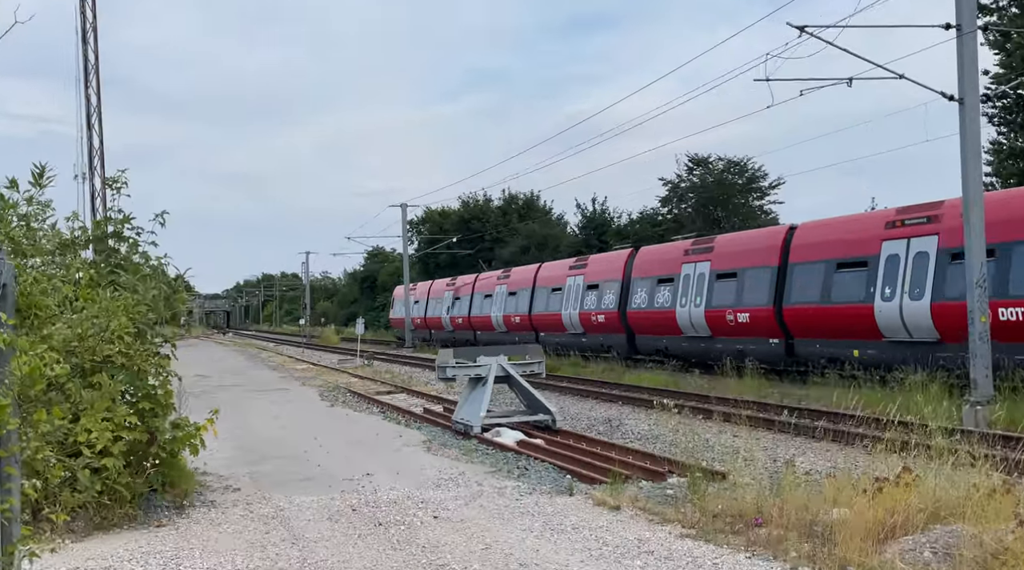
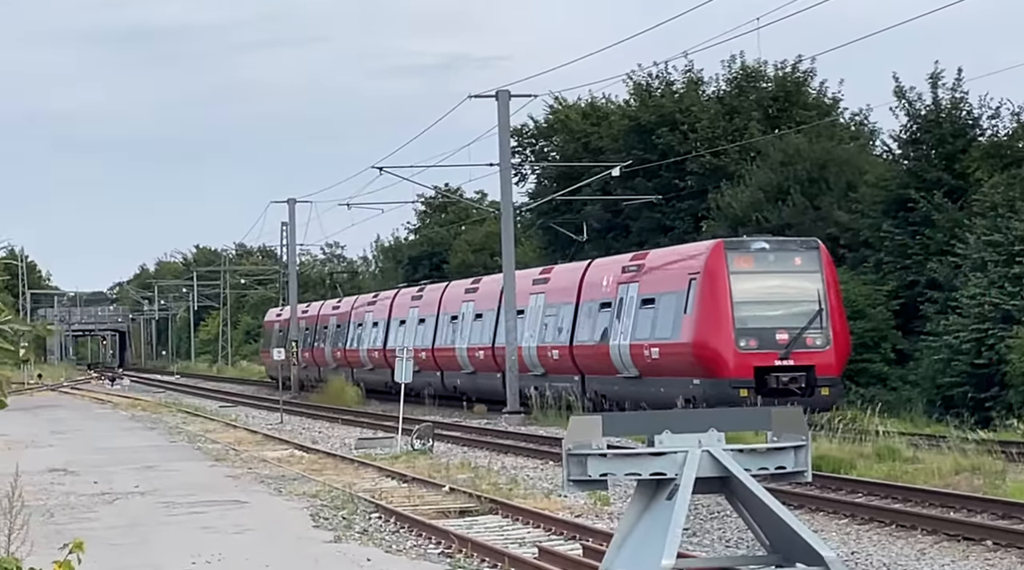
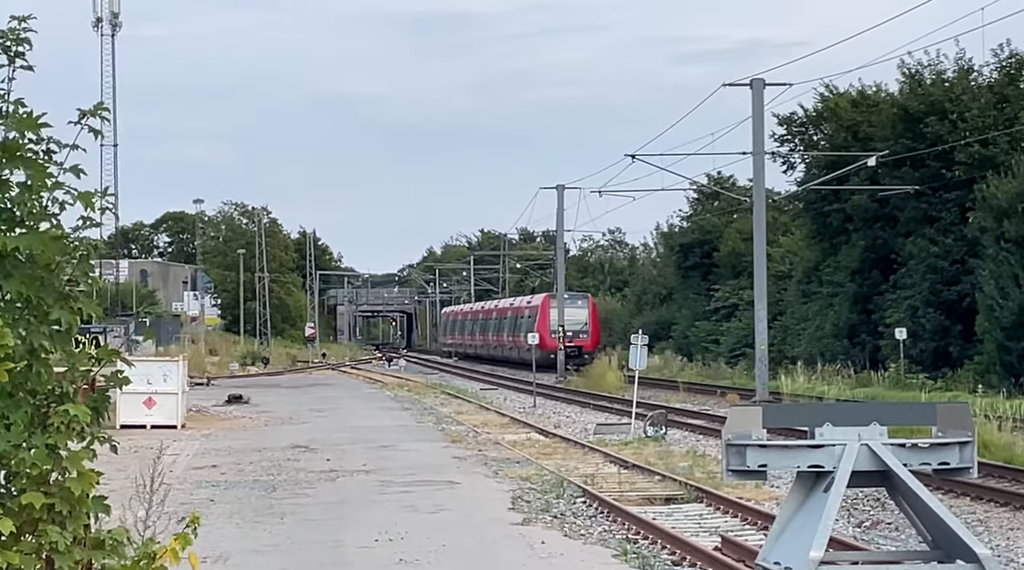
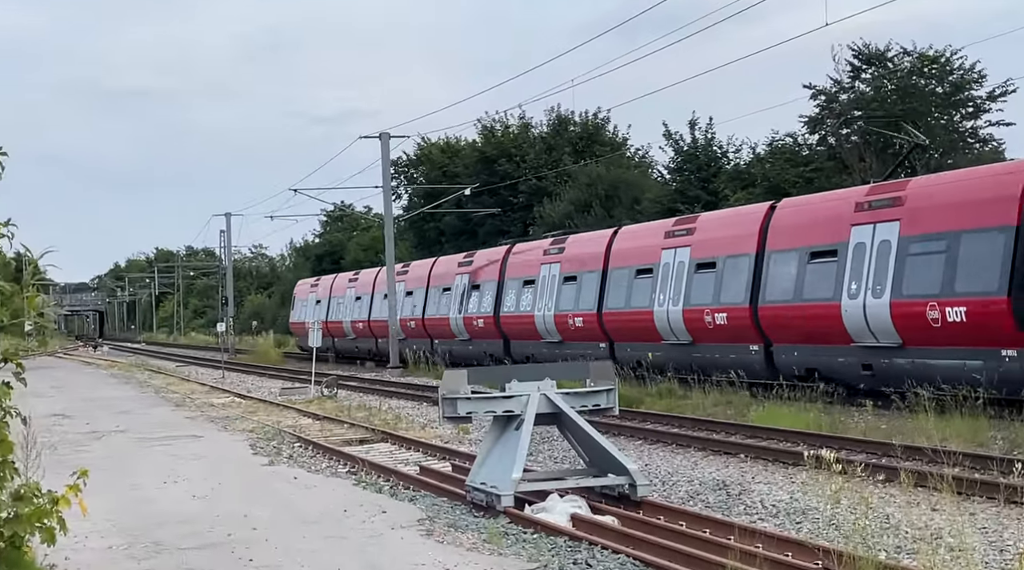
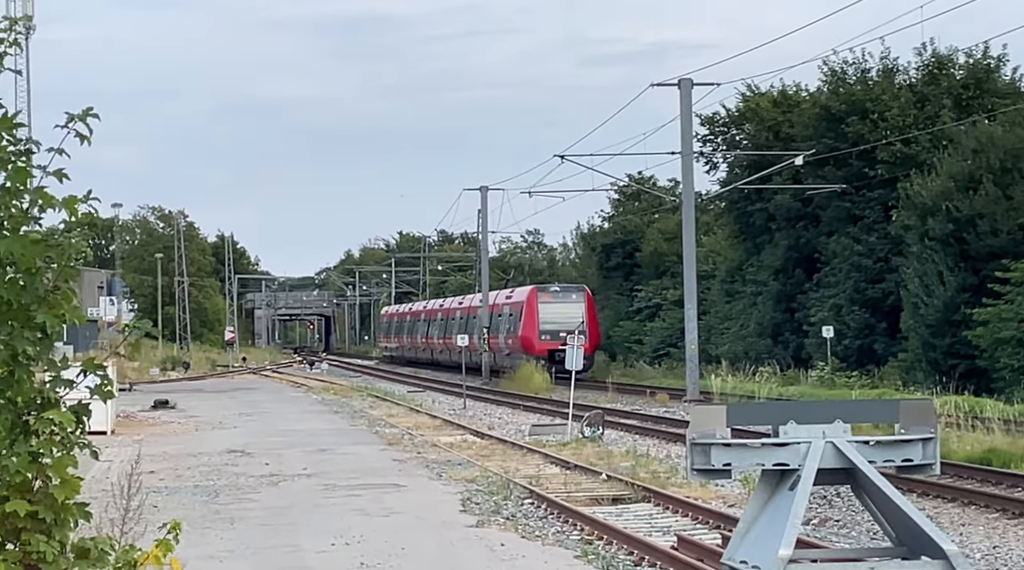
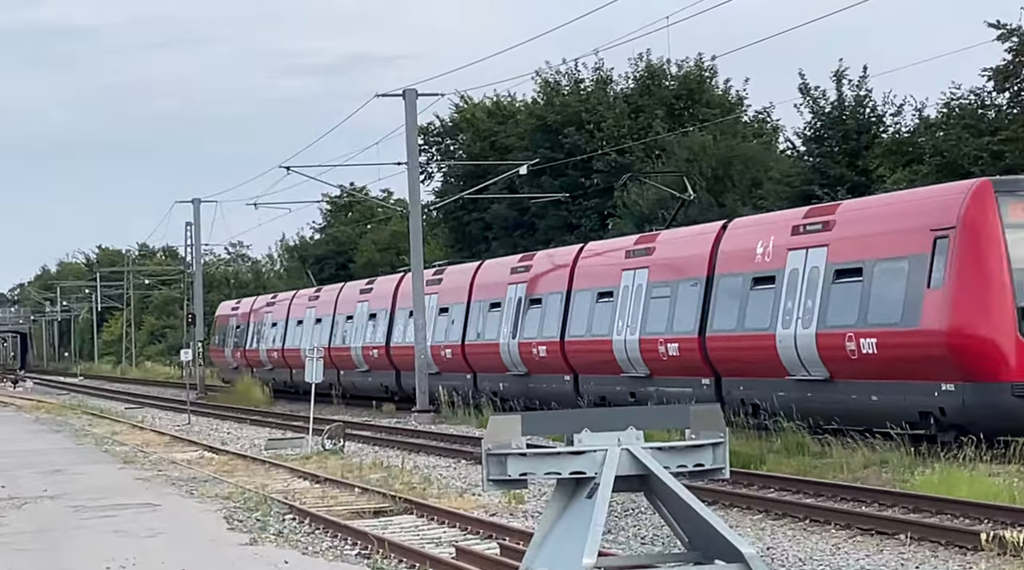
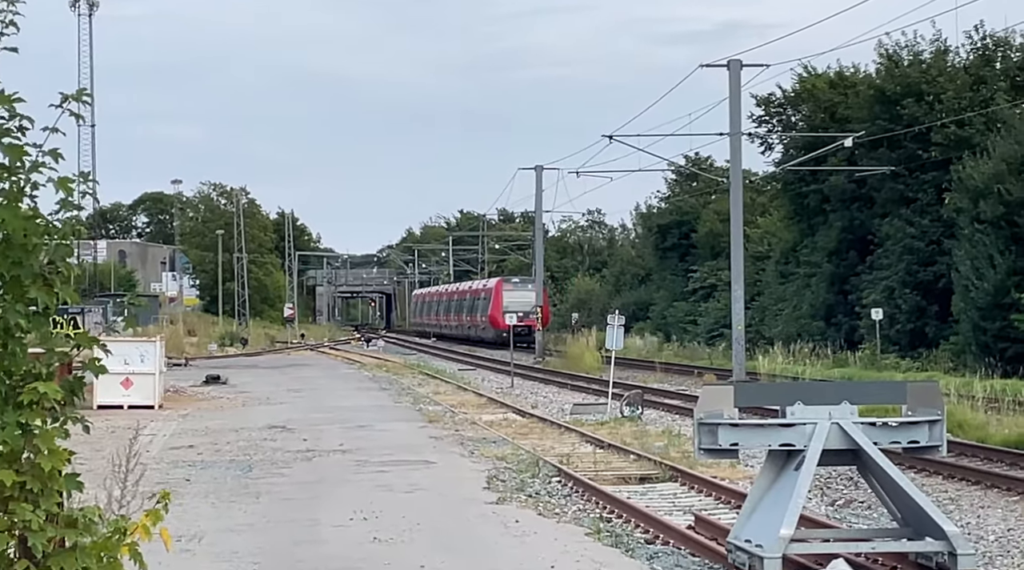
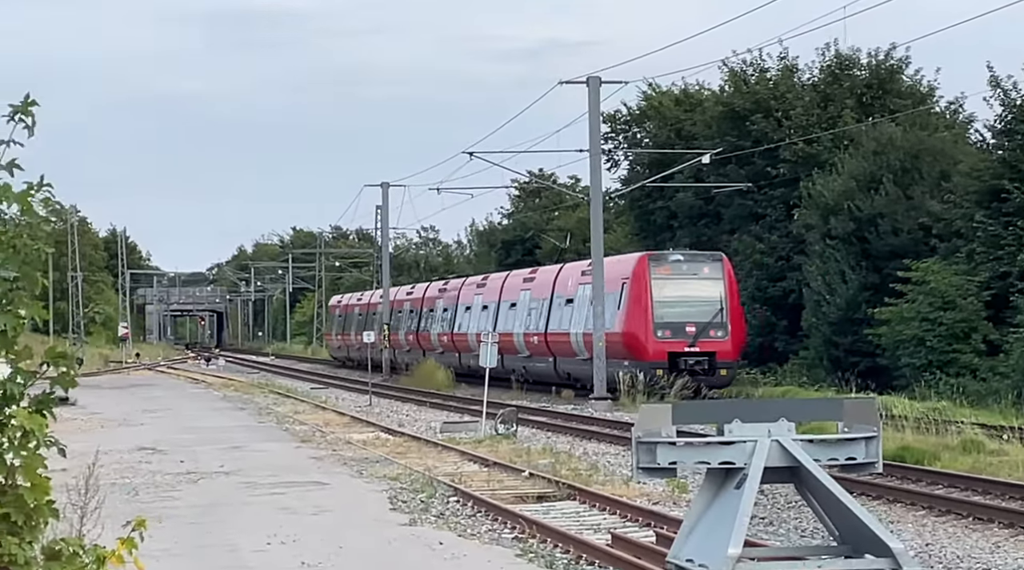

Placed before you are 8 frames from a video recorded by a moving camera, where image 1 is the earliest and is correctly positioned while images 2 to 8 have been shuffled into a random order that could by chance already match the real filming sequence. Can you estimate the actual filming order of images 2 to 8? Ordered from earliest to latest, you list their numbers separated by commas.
4, 6, 2, 8, 5, 3, 7
